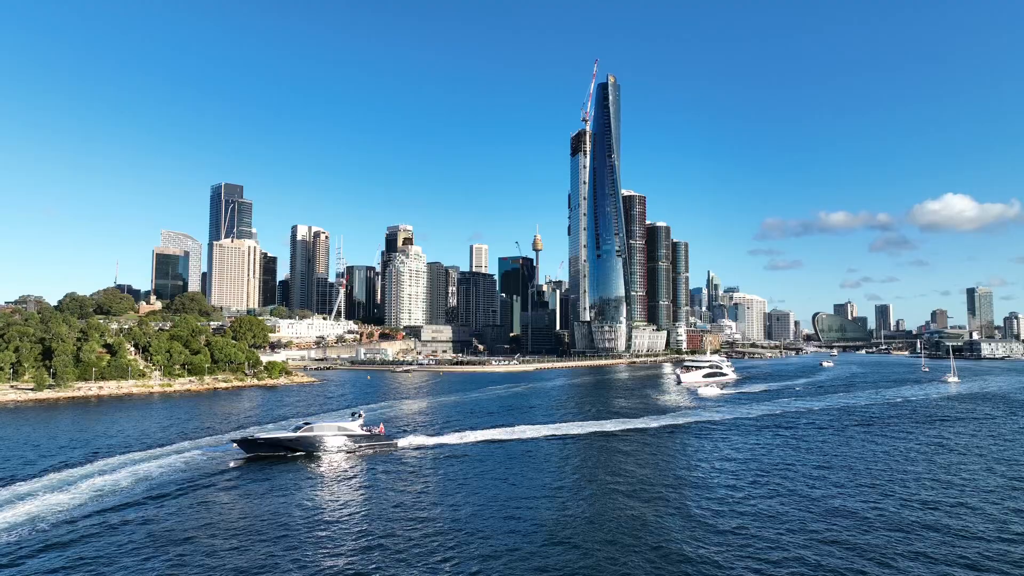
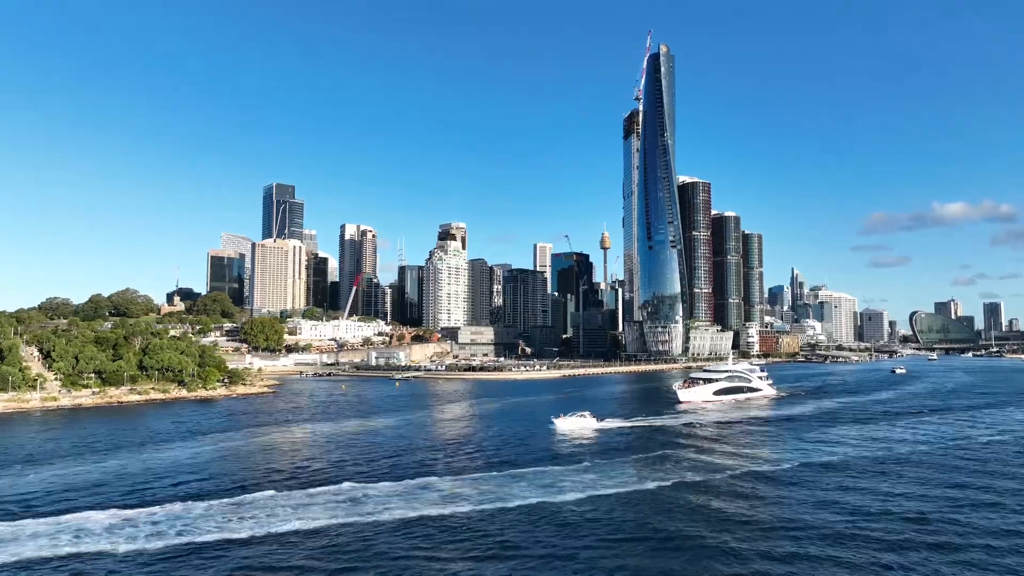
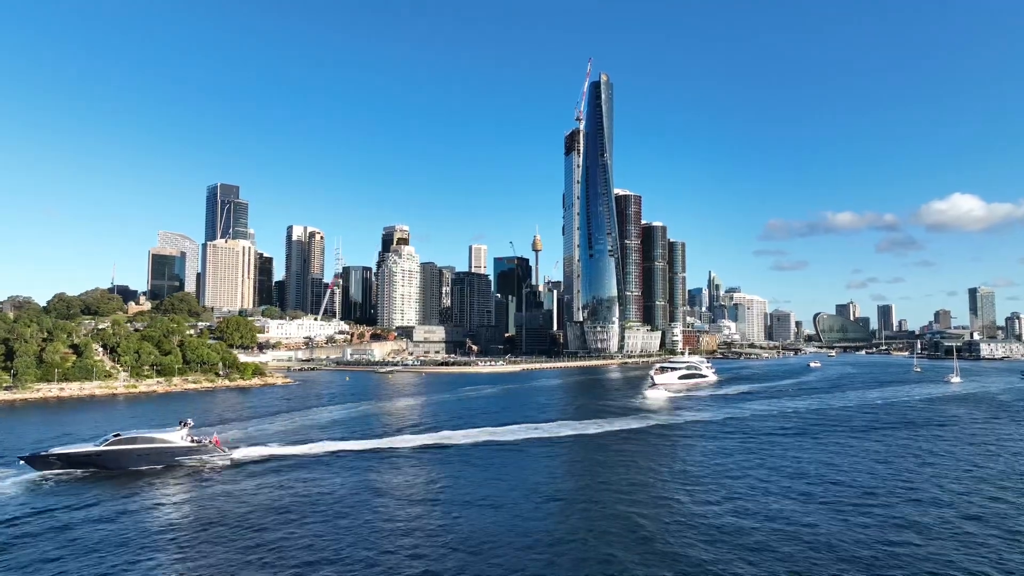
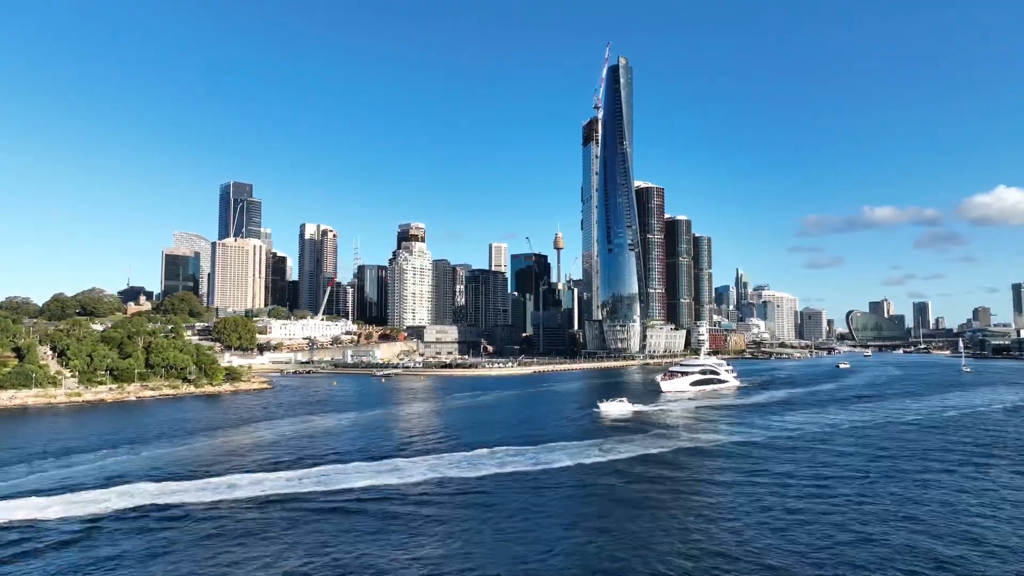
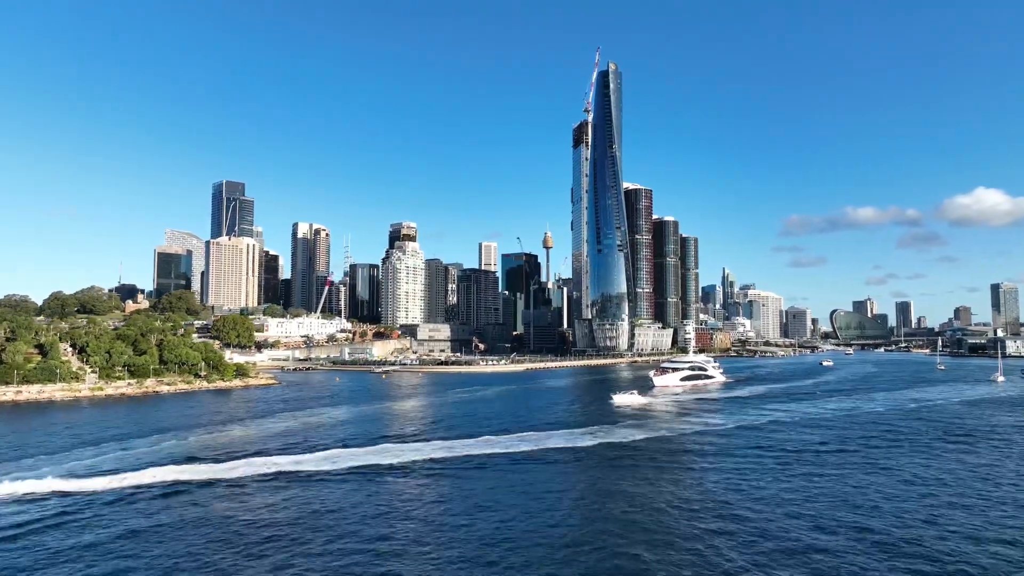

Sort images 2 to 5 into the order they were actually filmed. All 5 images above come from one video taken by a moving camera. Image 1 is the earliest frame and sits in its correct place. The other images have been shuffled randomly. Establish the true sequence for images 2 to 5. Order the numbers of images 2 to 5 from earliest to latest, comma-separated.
3, 5, 4, 2
